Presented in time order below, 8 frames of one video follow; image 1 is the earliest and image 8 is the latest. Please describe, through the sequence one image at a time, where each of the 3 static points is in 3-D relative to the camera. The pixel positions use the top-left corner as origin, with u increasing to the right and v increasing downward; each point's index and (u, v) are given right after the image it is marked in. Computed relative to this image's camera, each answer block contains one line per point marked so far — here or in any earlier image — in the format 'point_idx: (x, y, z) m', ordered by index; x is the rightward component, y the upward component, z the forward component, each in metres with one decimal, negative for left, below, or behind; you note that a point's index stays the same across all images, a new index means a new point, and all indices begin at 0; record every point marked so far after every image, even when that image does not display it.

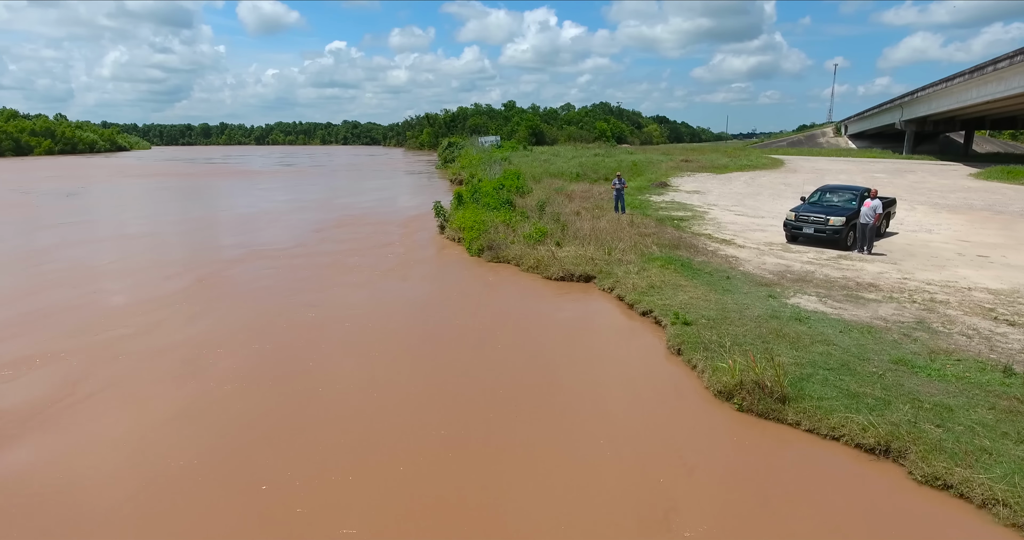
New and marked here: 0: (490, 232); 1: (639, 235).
0: (-0.6, +0.9, +15.4) m
1: (+3.2, +0.8, +15.2) m
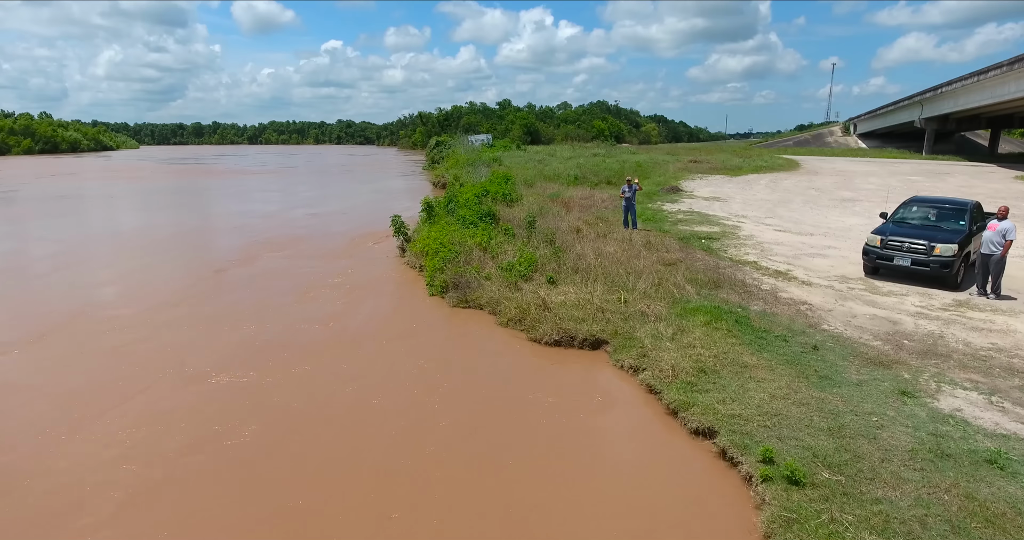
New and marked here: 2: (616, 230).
0: (-1.0, +0.1, +11.3) m
1: (+2.8, +0.1, +11.2) m
2: (+2.6, +0.9, +15.0) m
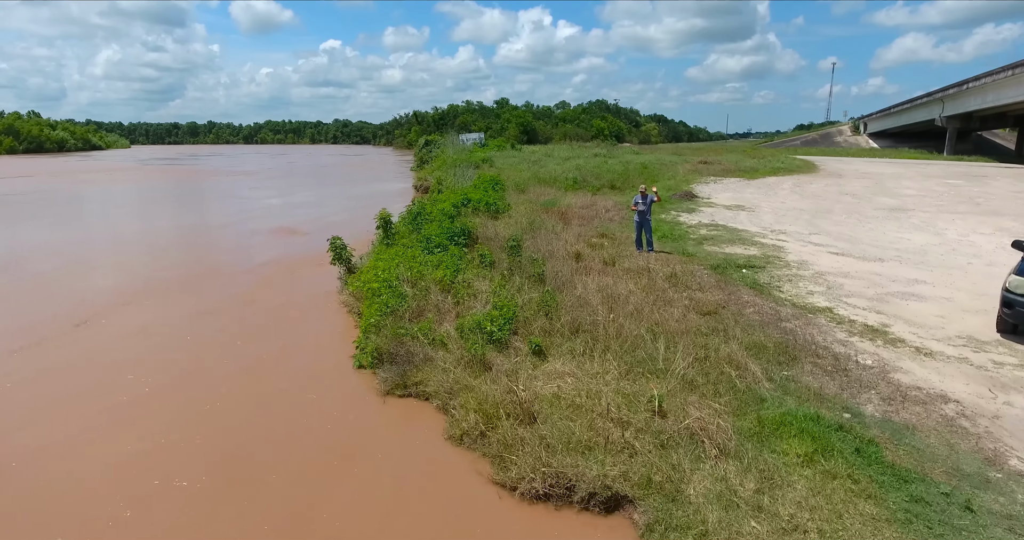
0: (-1.4, -0.6, +7.8) m
1: (+2.4, -0.6, +7.7) m
2: (+2.2, +0.2, +11.5) m
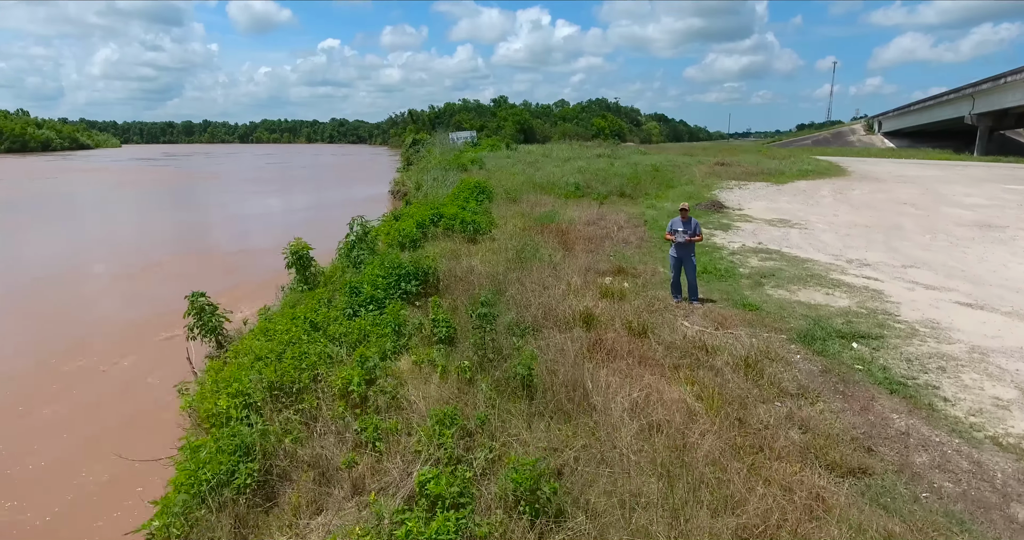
0: (-1.7, -1.4, +3.8) m
1: (+2.1, -1.4, +3.7) m
2: (+1.9, -0.6, +7.5) m
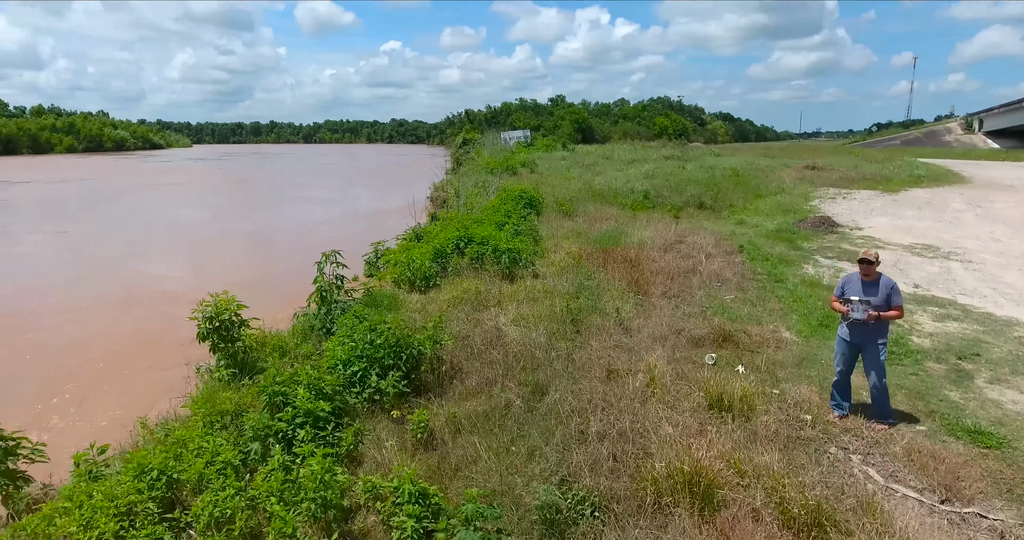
0: (-1.7, -2.1, +0.7) m
1: (+2.0, -2.2, +0.2) m
2: (+2.2, -1.3, +4.0) m
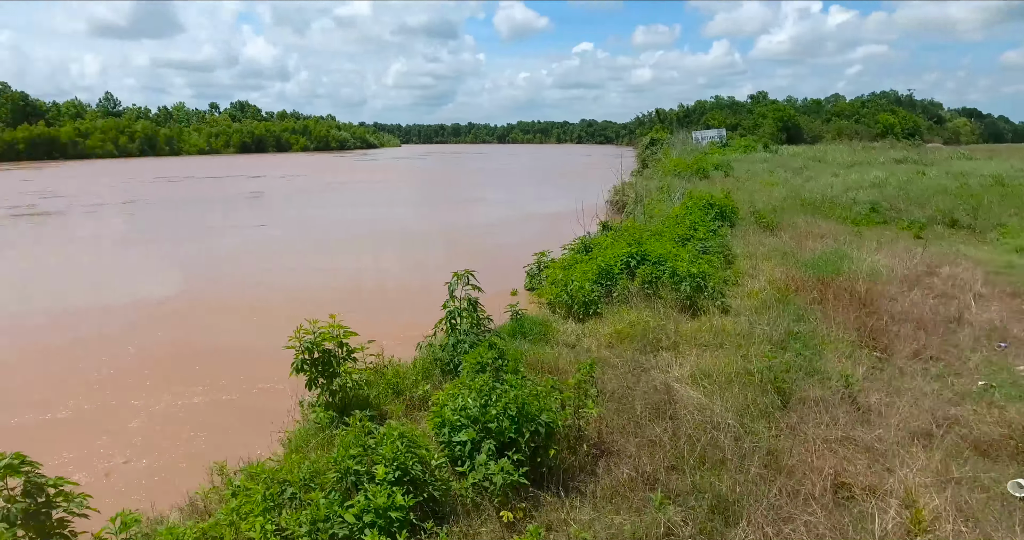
0: (-2.1, -2.2, -0.3) m
1: (+1.4, -2.6, -1.9) m
2: (+2.7, -1.8, +1.7) m
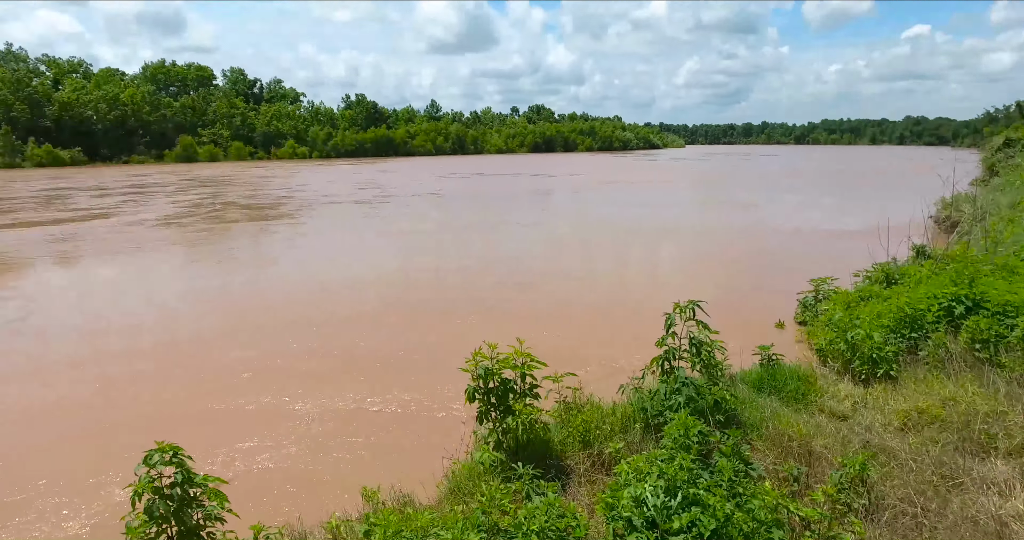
0: (-2.9, -2.2, -0.3) m
1: (-0.5, -2.8, -3.1) m
2: (+2.2, -2.2, -0.5) m
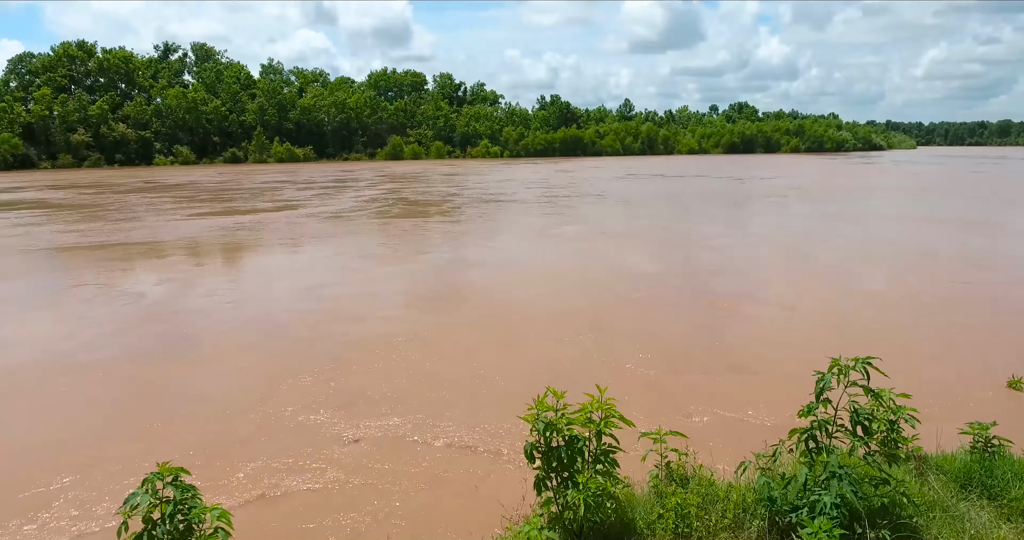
0: (-3.8, -2.1, -0.1) m
1: (-2.4, -2.8, -3.5) m
2: (+1.1, -2.4, -1.8) m
